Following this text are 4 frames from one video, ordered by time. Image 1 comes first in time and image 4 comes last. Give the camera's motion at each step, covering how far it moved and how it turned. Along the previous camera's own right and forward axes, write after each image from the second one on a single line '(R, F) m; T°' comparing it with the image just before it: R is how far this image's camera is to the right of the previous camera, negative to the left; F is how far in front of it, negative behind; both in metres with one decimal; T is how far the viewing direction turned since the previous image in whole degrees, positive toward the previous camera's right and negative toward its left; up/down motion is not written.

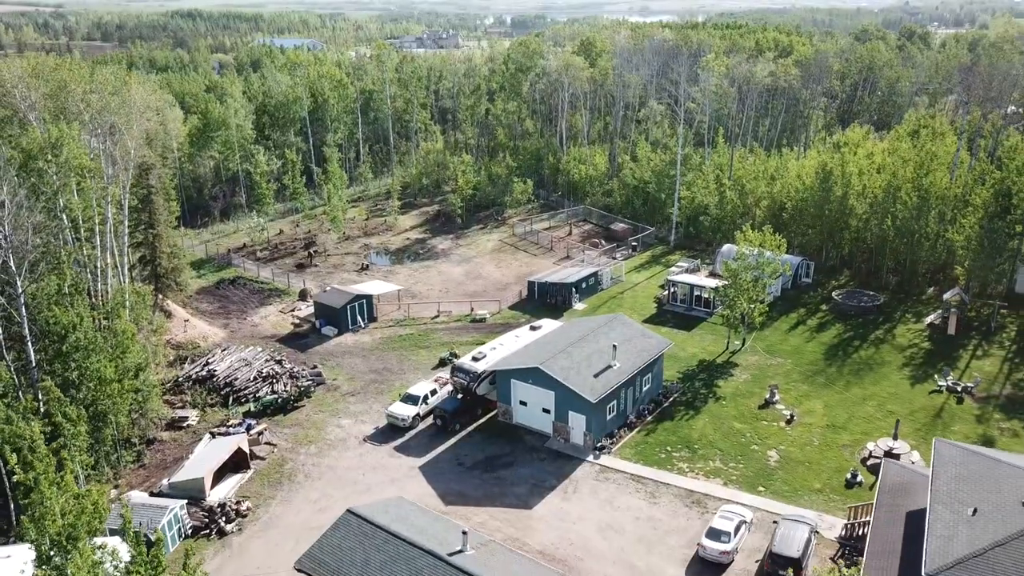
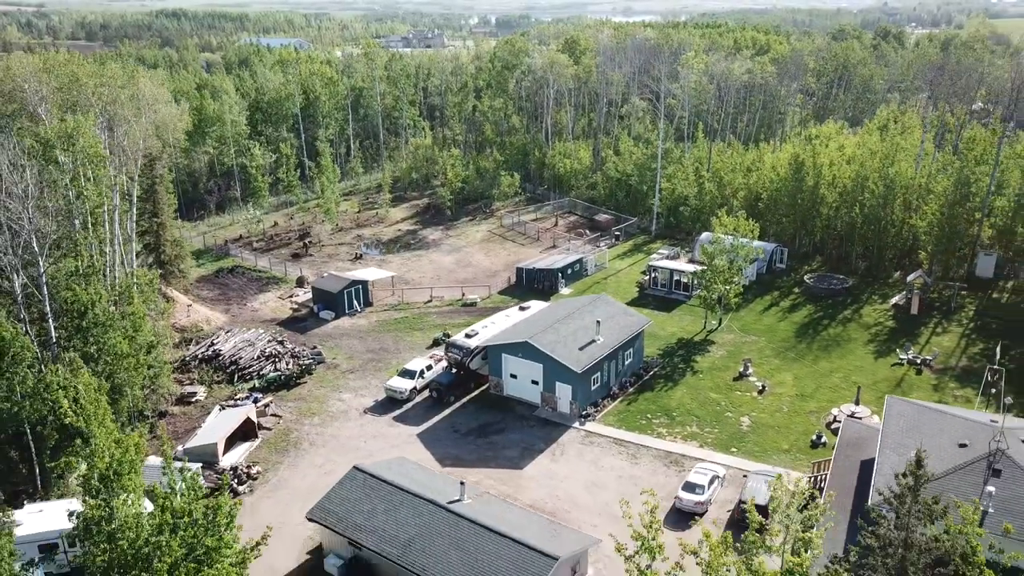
(-0.2, -1.8) m; +1°
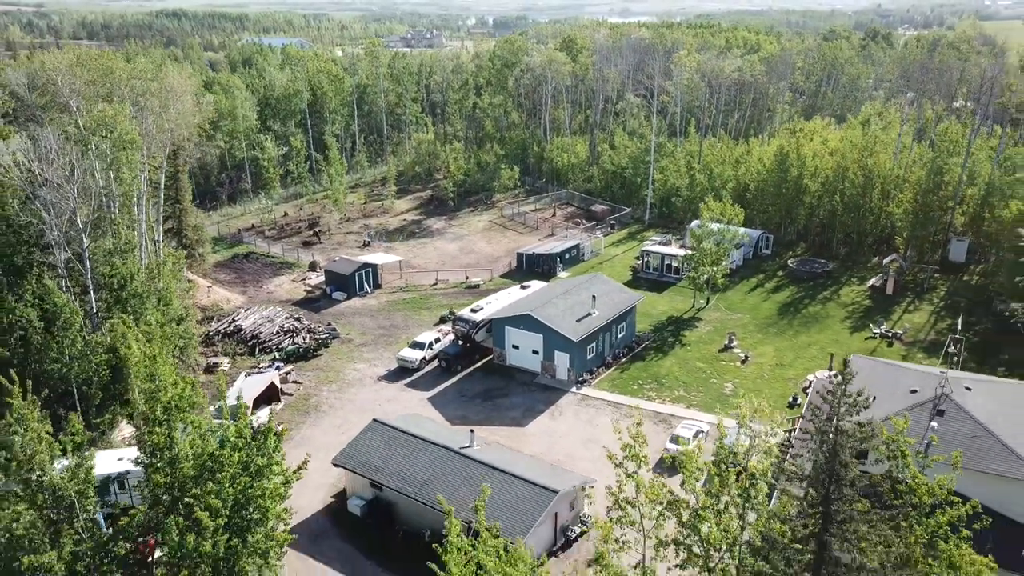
(-0.2, -2.4) m; 0°
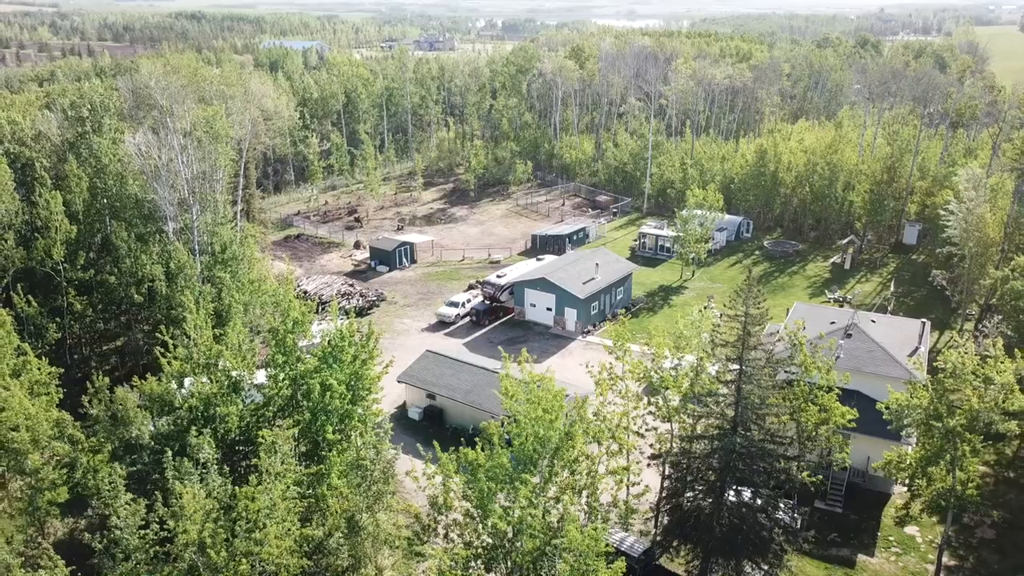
(-0.6, -7.1) m; 0°
